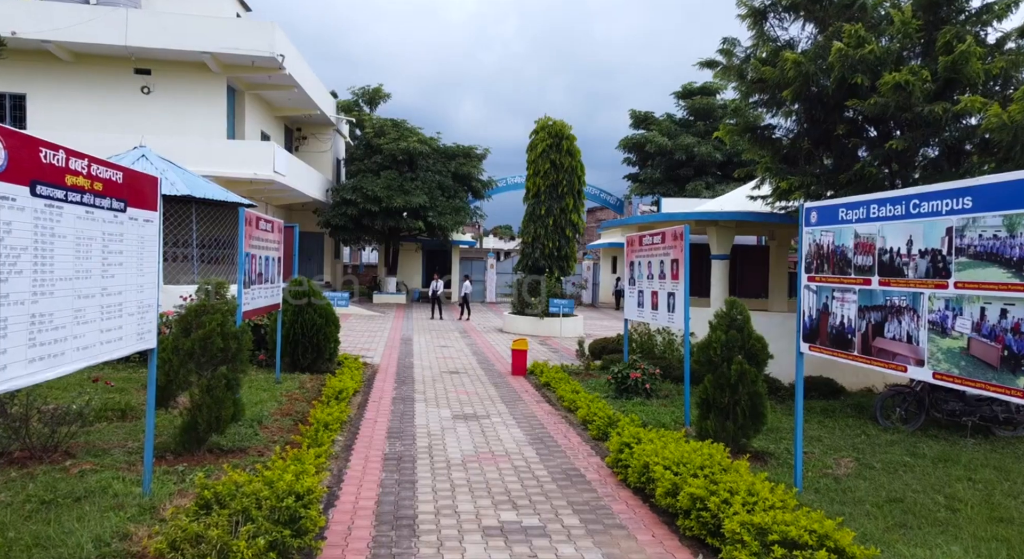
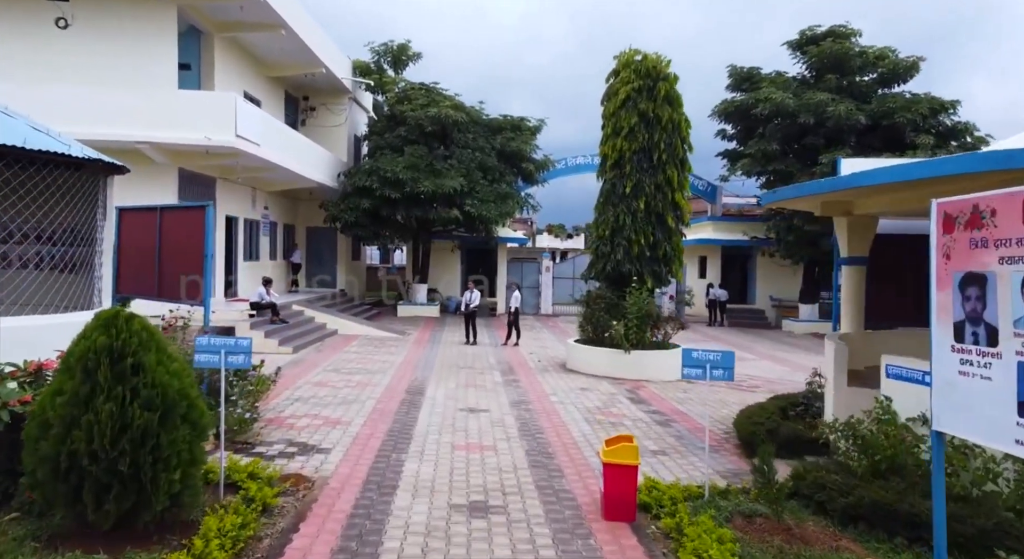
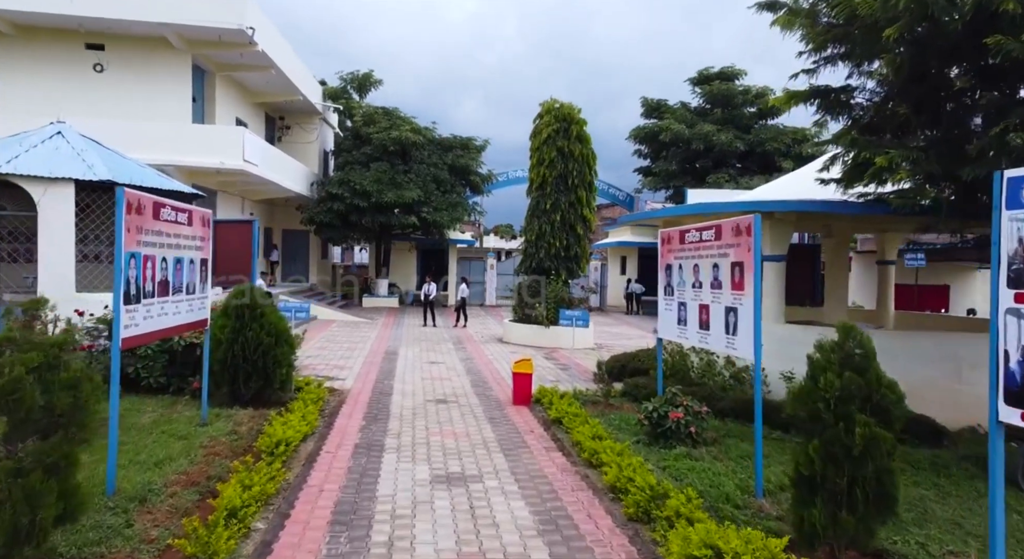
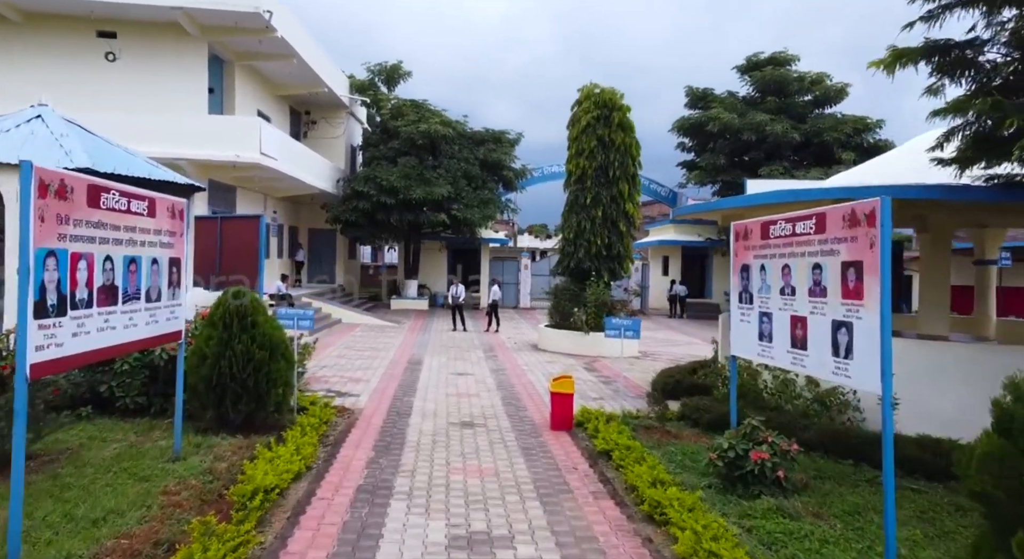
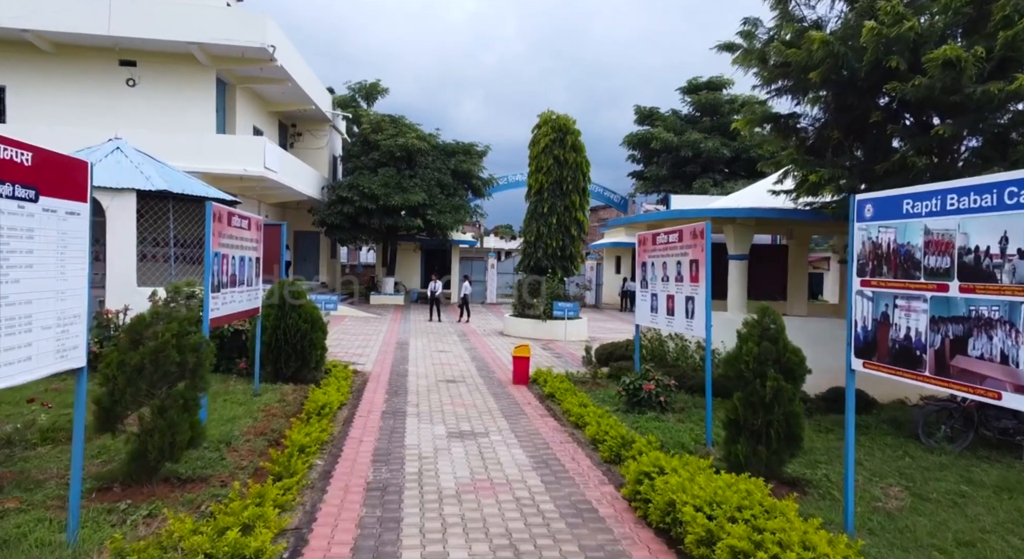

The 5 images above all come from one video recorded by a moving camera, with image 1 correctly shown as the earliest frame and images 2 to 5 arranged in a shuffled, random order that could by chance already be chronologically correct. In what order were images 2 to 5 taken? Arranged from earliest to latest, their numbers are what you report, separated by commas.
5, 3, 4, 2
